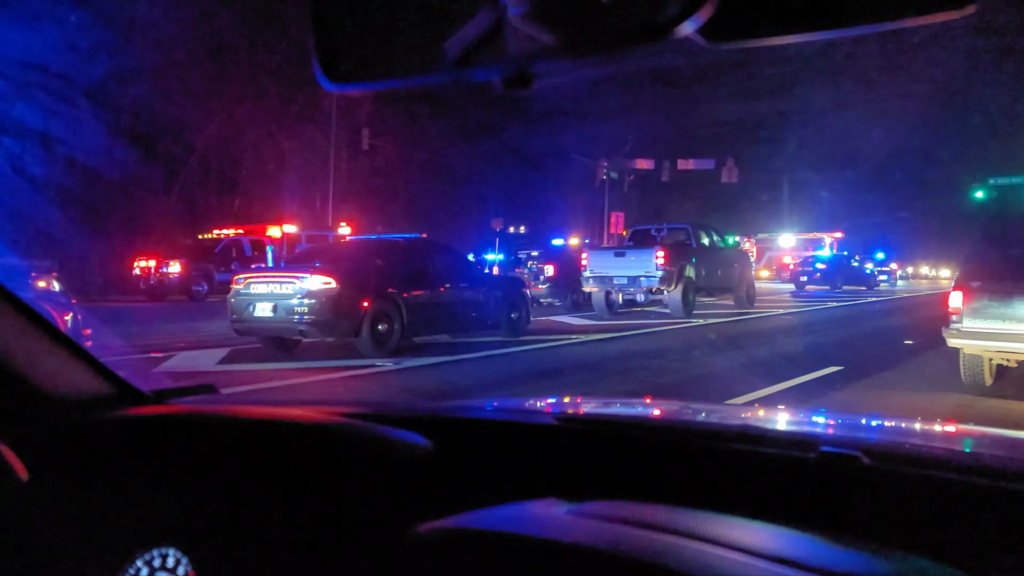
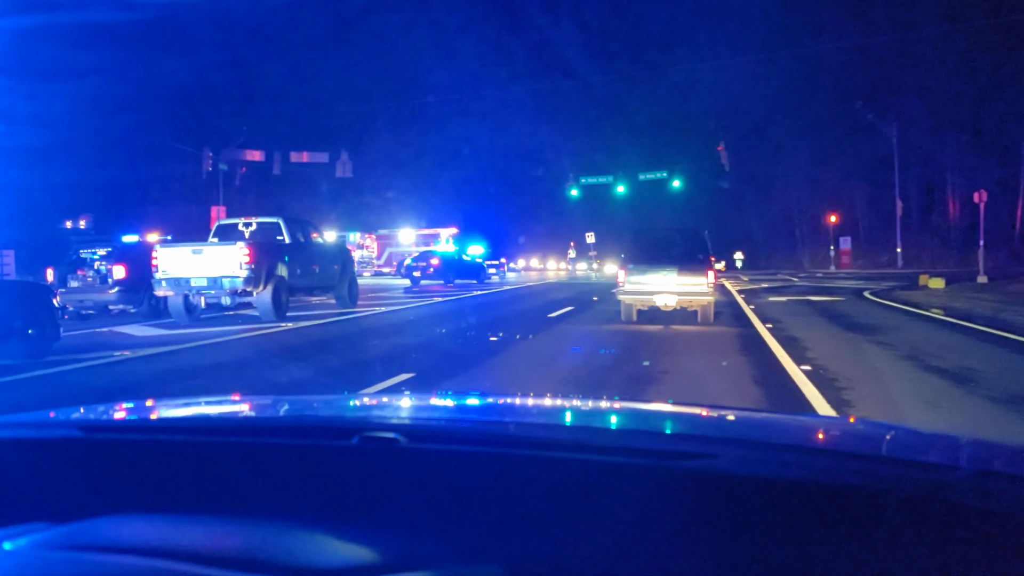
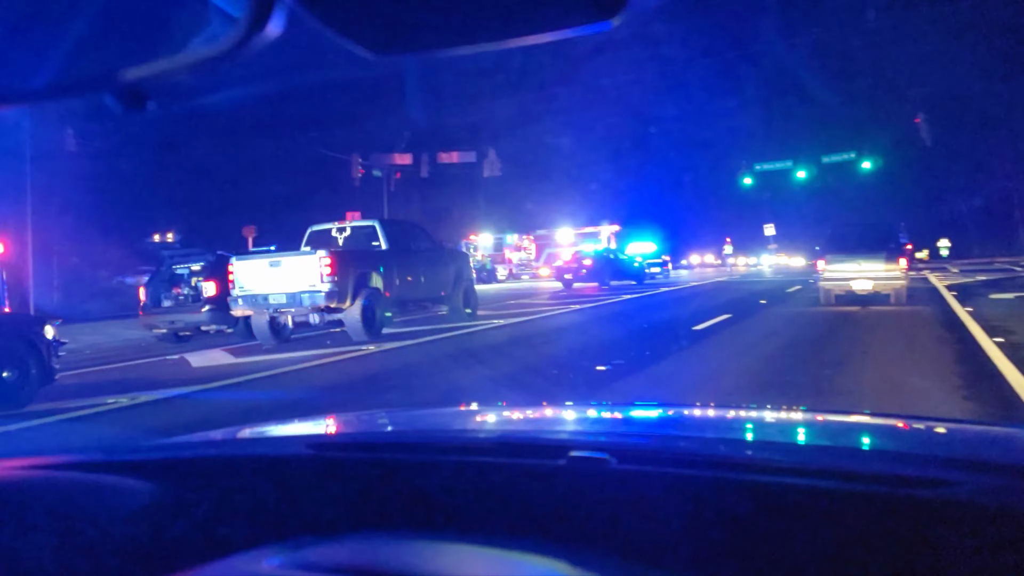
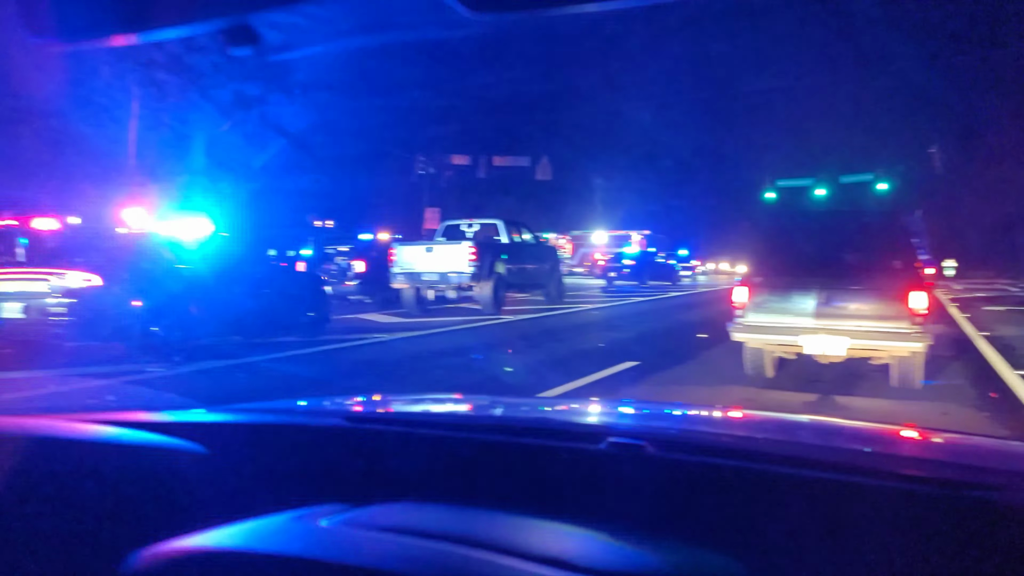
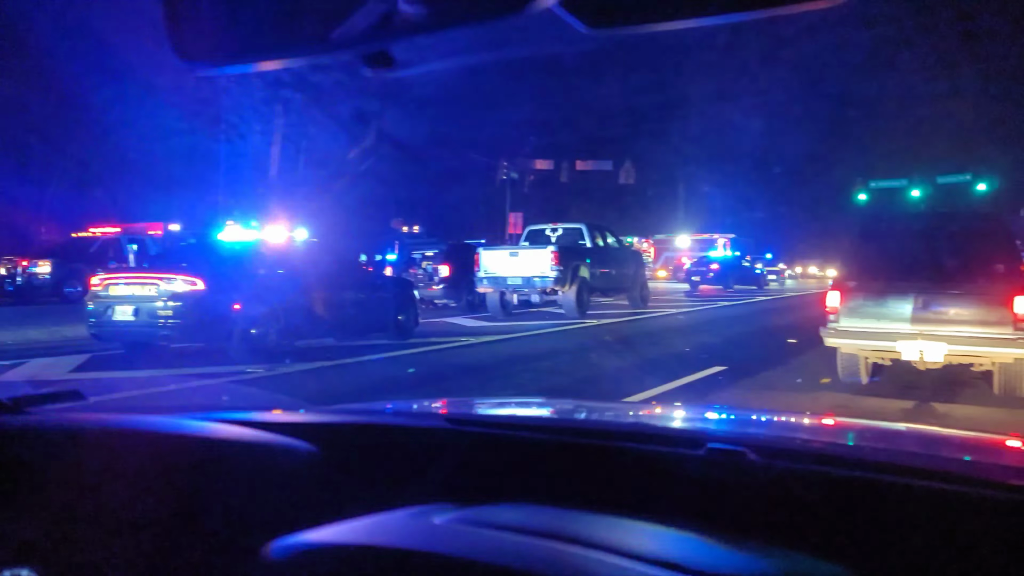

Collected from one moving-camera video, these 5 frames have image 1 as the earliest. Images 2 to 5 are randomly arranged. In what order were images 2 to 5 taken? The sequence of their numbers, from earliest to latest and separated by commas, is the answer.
5, 4, 2, 3
